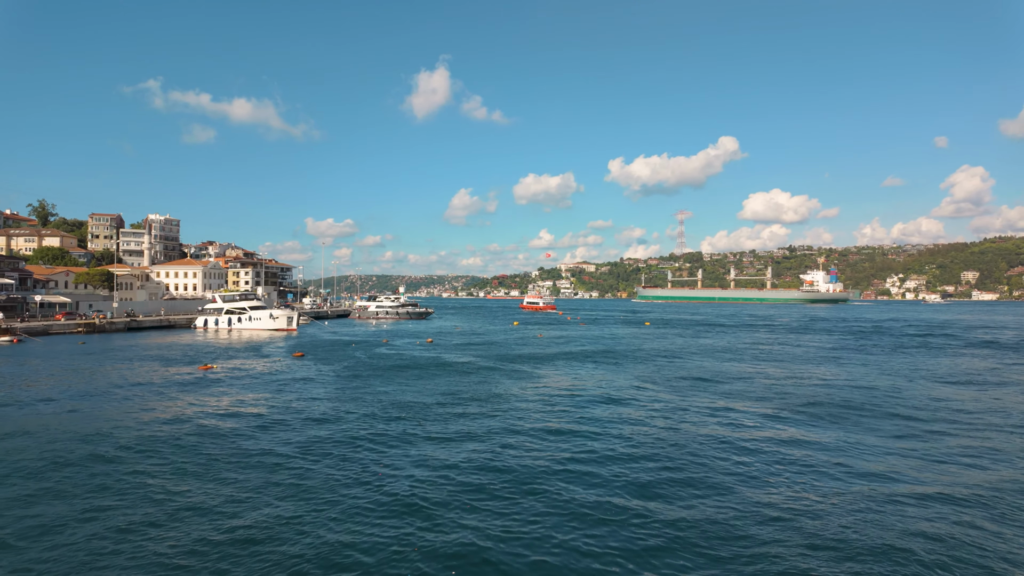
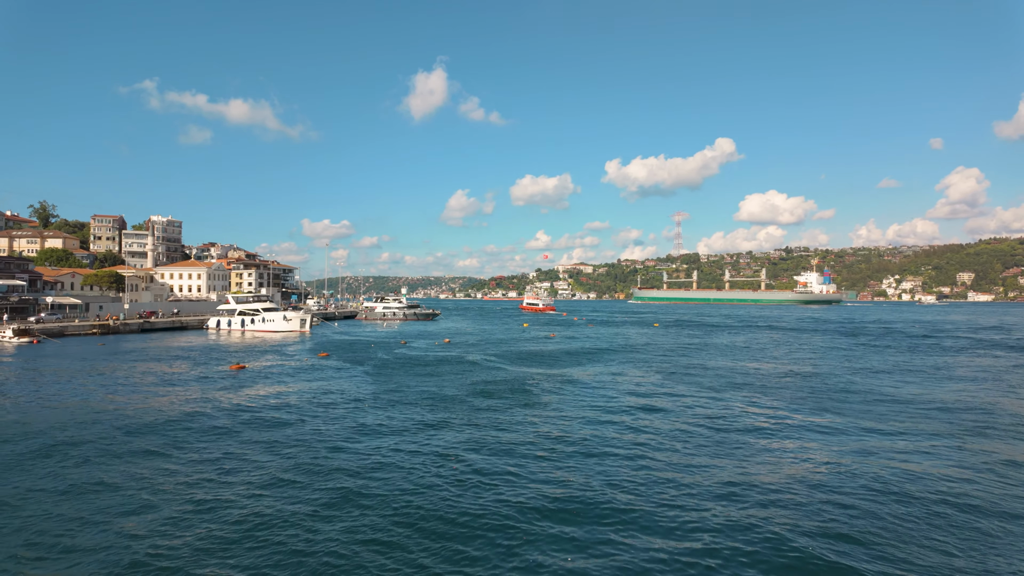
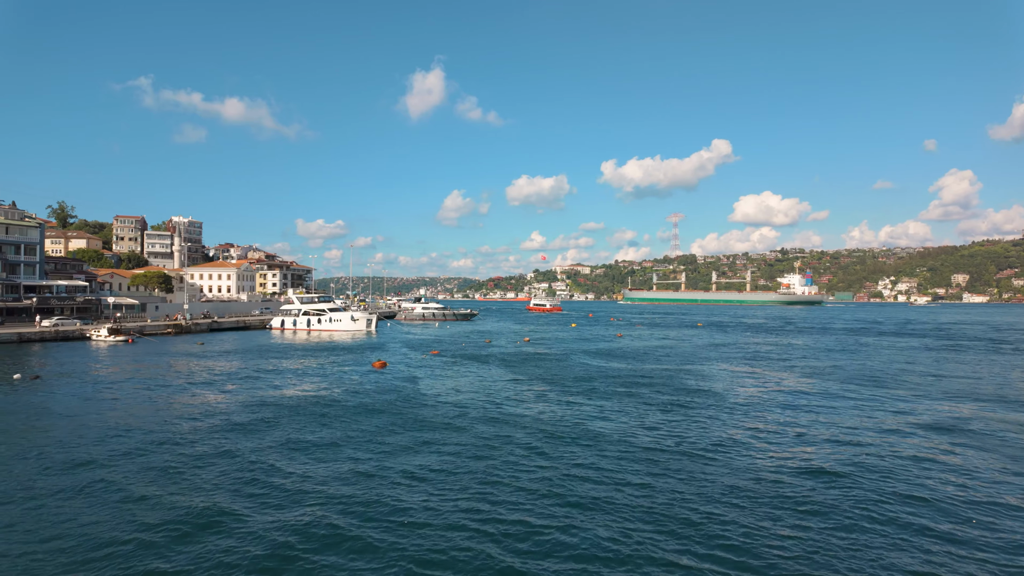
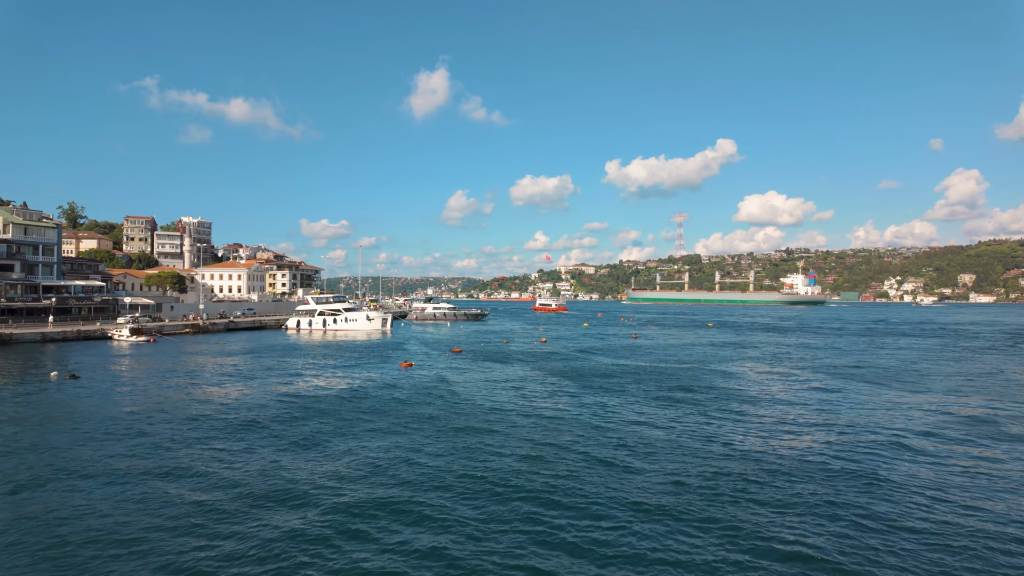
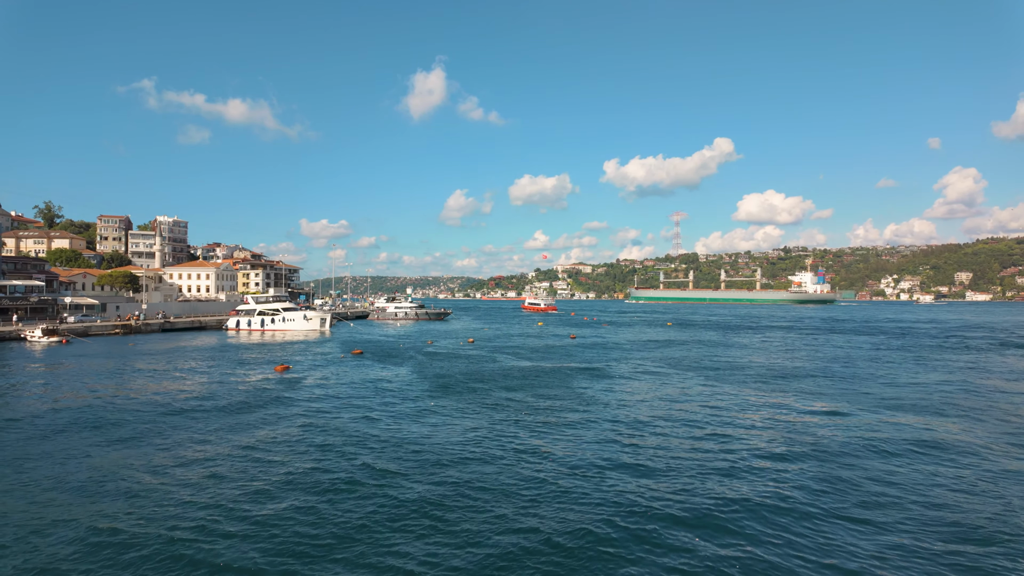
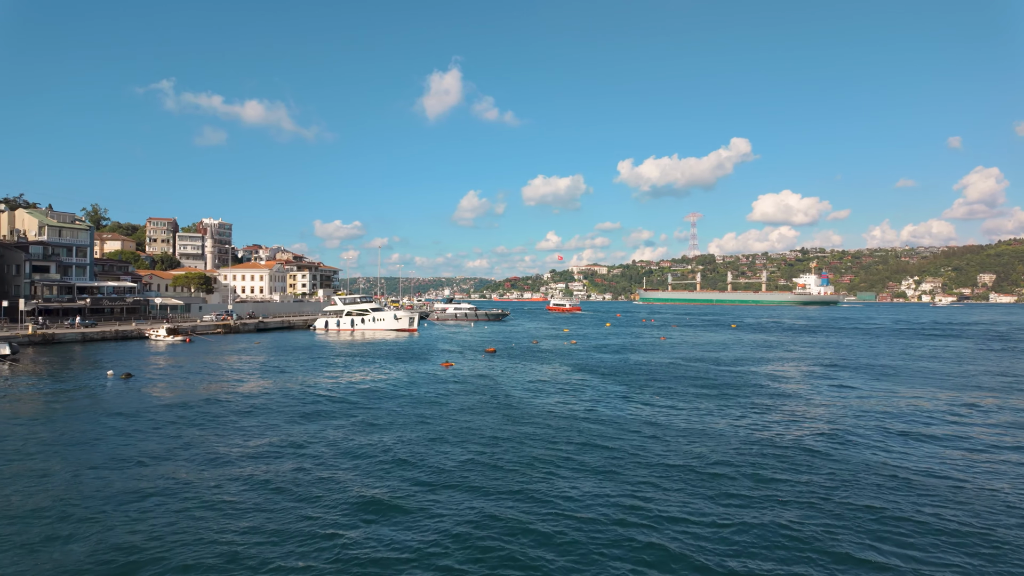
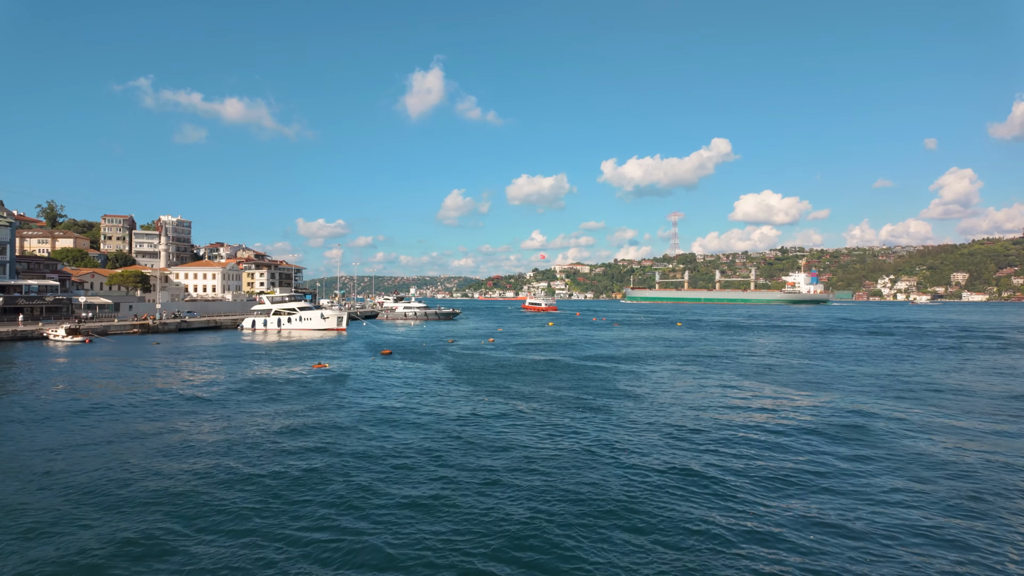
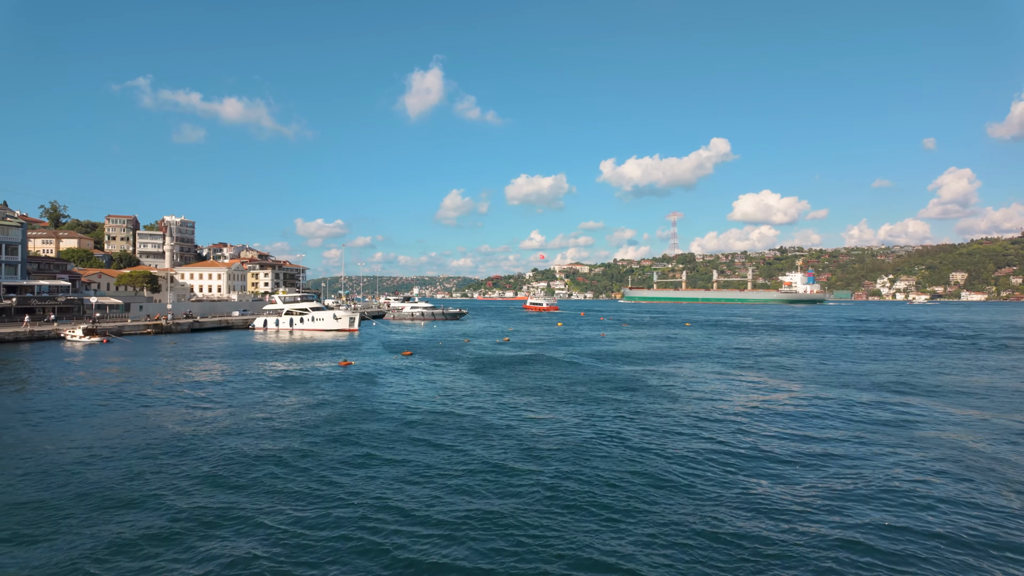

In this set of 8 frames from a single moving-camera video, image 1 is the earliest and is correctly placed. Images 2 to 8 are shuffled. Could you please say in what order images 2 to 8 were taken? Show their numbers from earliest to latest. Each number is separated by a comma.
2, 5, 7, 8, 3, 4, 6
